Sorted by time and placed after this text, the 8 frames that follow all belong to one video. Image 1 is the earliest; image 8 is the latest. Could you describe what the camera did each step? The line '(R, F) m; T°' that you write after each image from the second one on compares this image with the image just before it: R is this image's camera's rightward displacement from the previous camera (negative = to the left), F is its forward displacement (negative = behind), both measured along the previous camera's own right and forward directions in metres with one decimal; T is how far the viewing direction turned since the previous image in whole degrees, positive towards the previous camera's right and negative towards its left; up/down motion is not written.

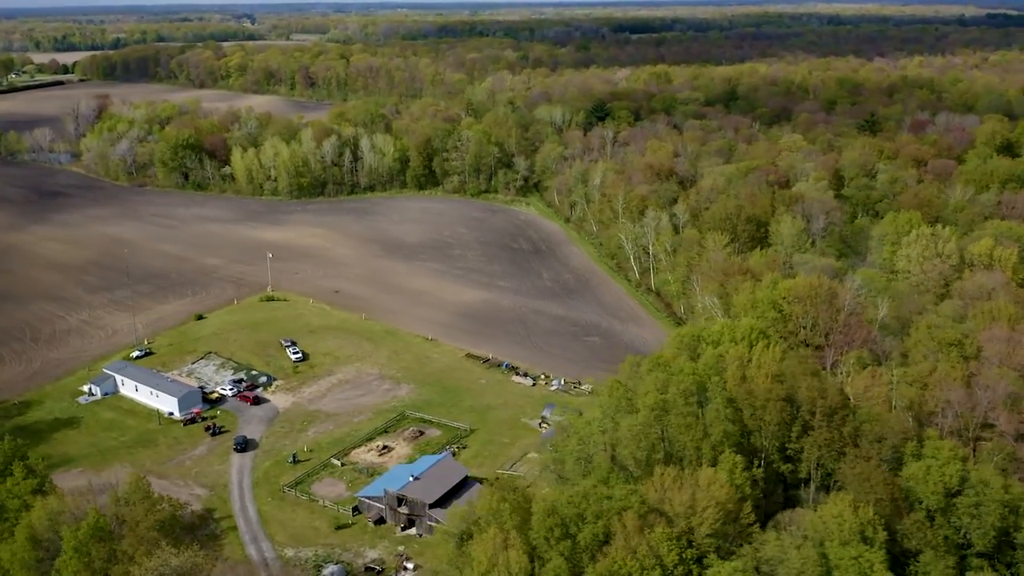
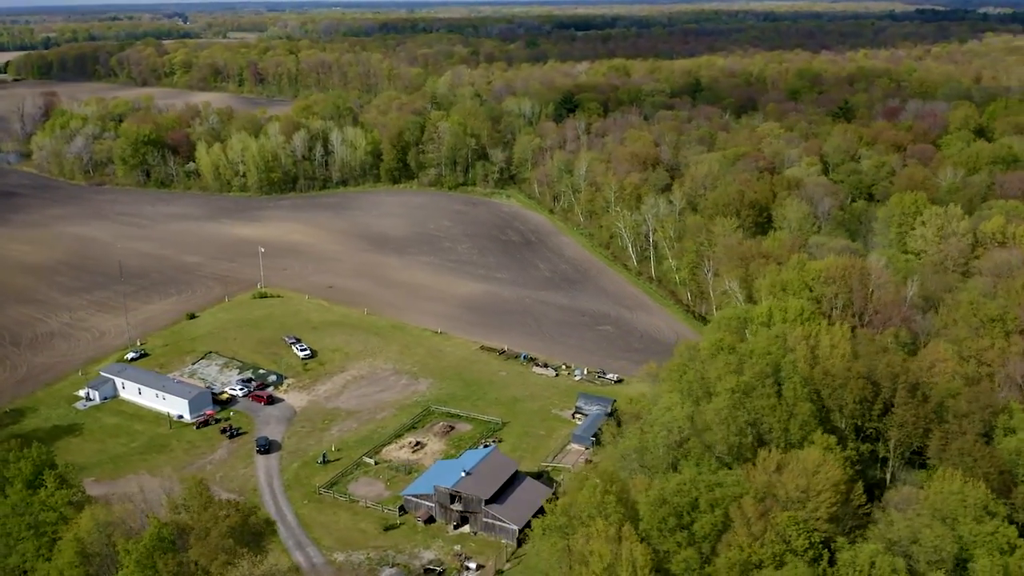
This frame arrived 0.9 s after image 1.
(-4.5, +1.9) m; +4°
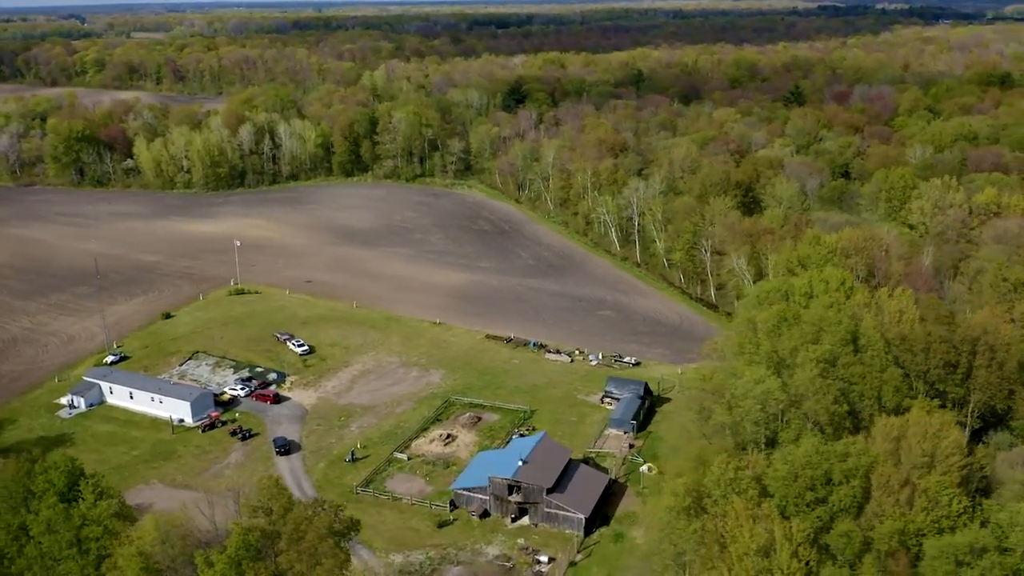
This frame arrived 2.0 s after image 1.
(-5.2, +2.3) m; +5°
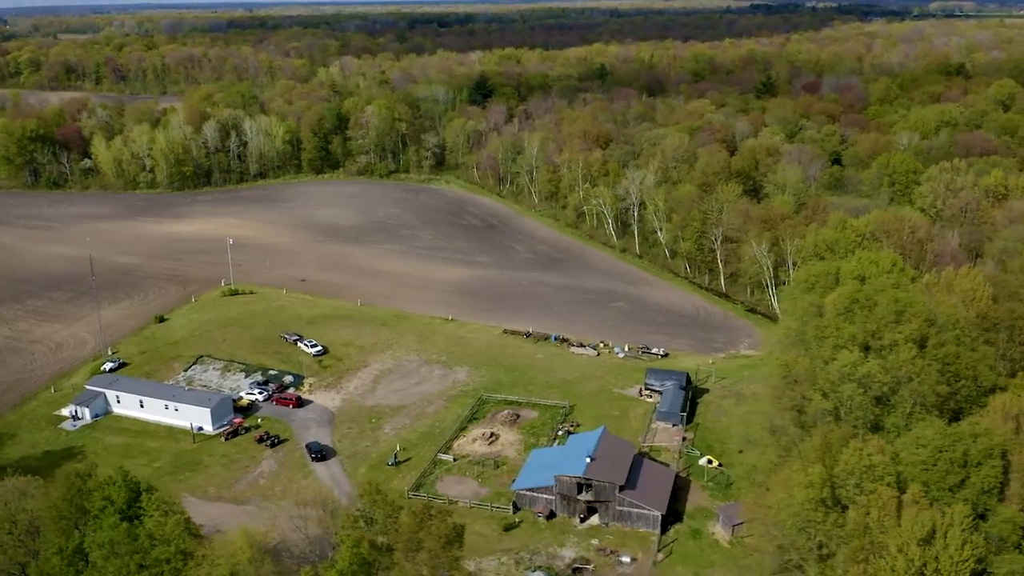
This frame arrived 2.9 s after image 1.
(-4.5, +2.0) m; +4°
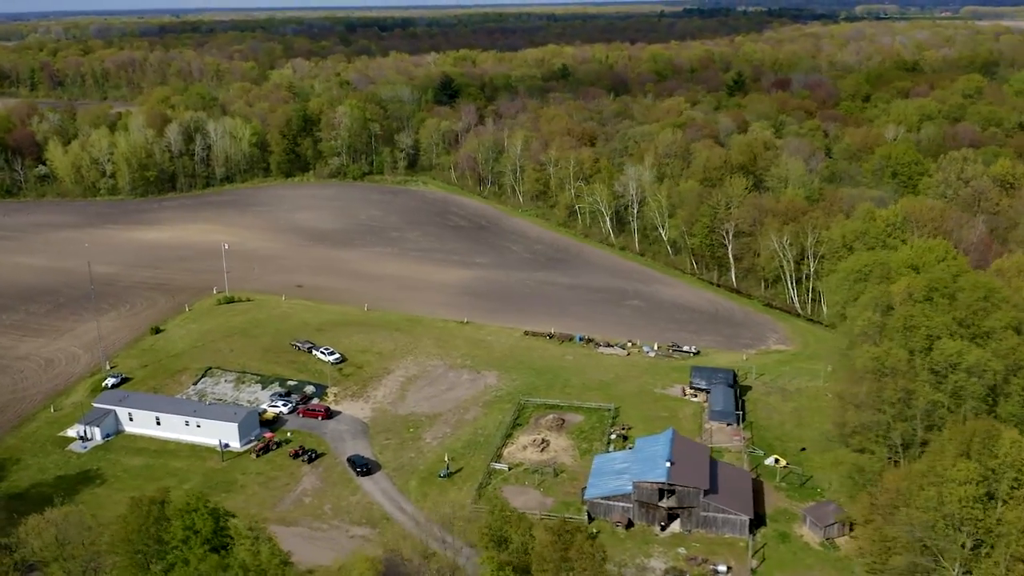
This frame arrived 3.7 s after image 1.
(-4.5, +2.1) m; +4°
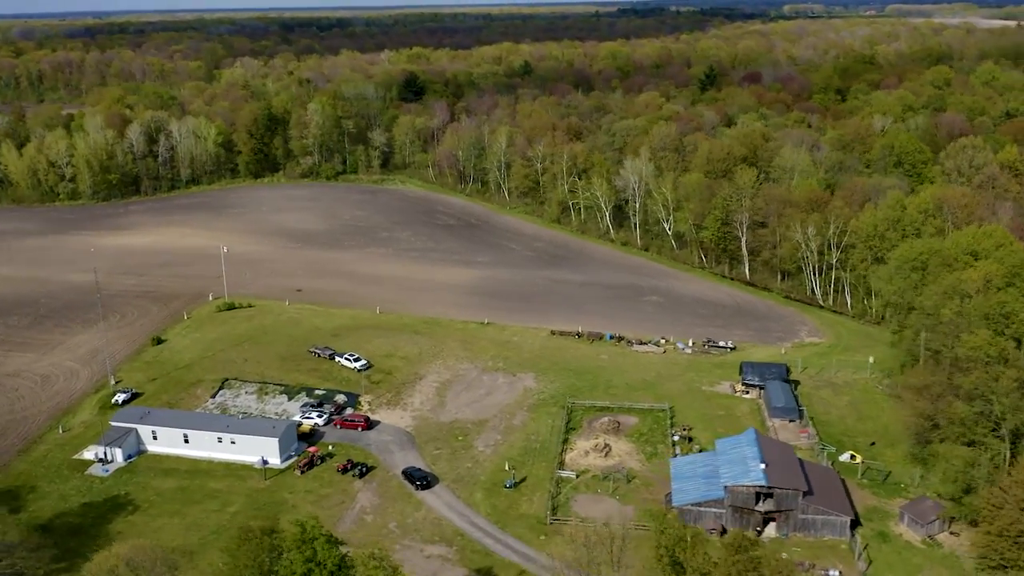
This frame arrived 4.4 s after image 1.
(-4.6, +2.2) m; +4°
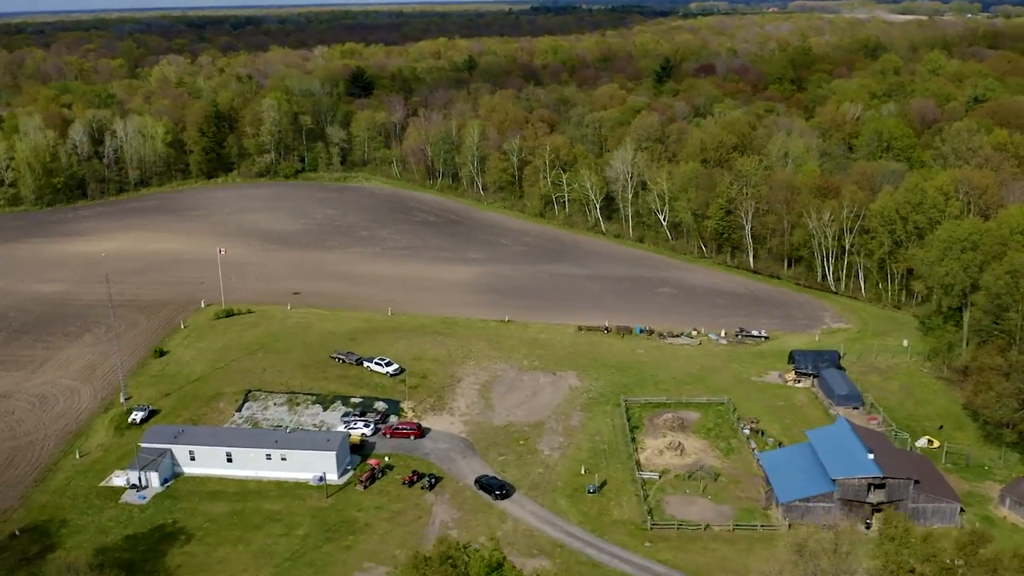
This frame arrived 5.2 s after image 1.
(-5.4, +2.2) m; +5°
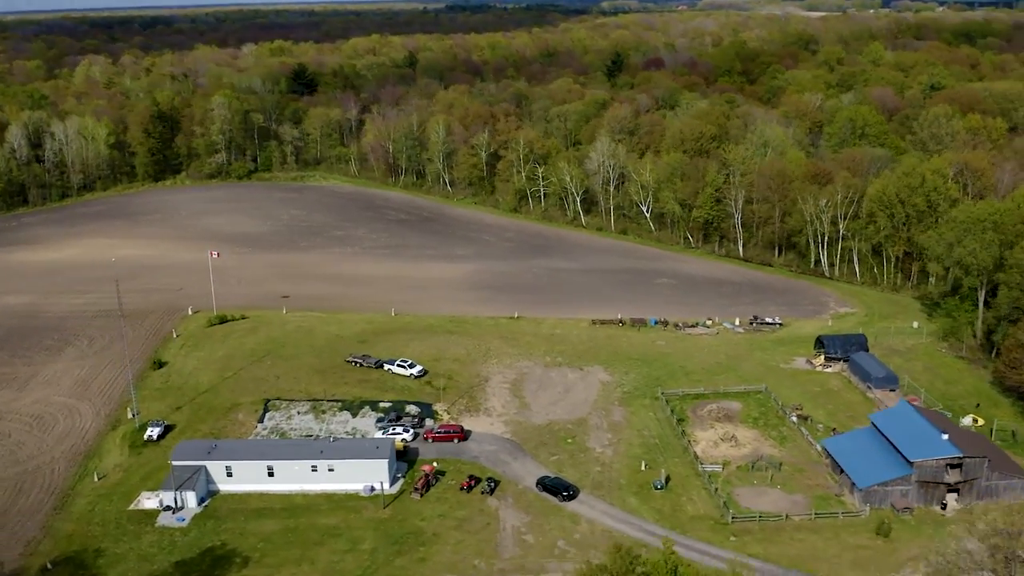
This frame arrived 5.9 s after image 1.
(-4.5, +1.4) m; +5°
